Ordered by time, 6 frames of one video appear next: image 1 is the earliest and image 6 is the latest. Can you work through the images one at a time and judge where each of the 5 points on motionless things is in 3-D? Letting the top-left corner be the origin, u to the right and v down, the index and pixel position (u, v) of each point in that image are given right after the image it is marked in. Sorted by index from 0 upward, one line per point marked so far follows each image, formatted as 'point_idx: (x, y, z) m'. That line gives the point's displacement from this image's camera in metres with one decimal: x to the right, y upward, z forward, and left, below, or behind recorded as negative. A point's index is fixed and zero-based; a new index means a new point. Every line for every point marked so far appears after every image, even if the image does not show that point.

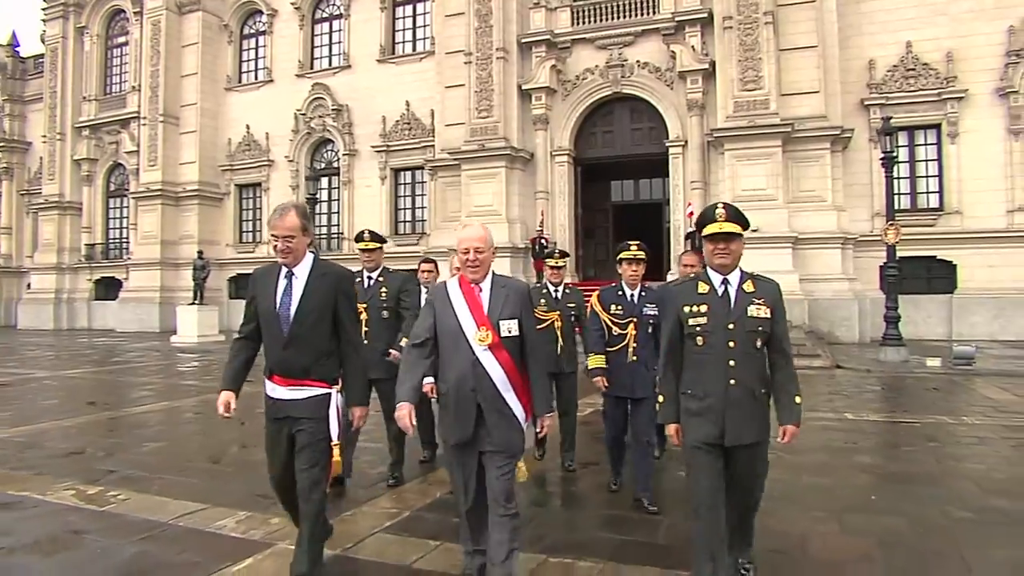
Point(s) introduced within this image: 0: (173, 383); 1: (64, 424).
0: (-6.5, -1.8, +14.6) m
1: (-5.6, -1.7, +9.7) m
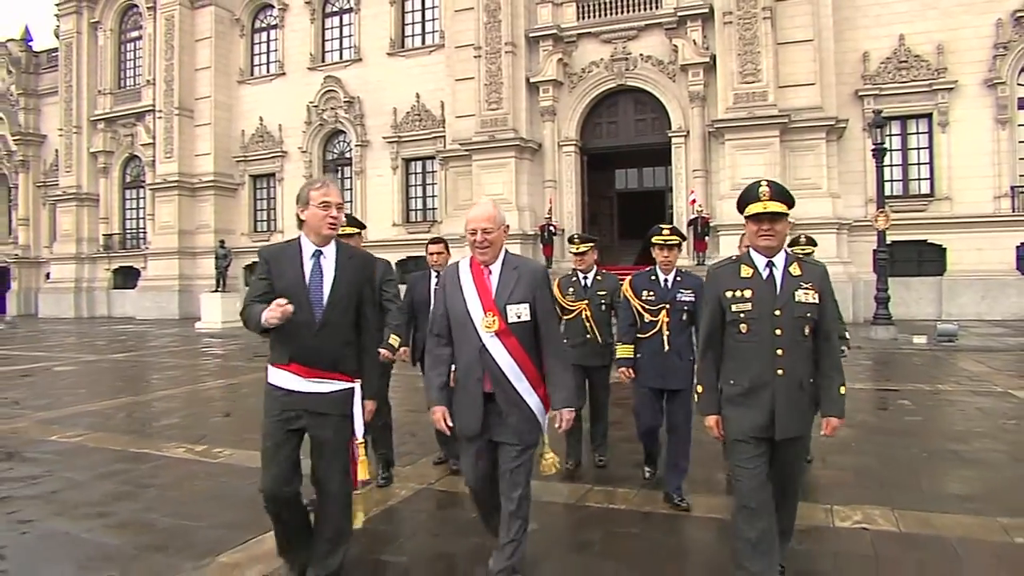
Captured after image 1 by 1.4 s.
0: (-6.2, -1.5, +15.6) m
1: (-5.3, -1.5, +10.6) m
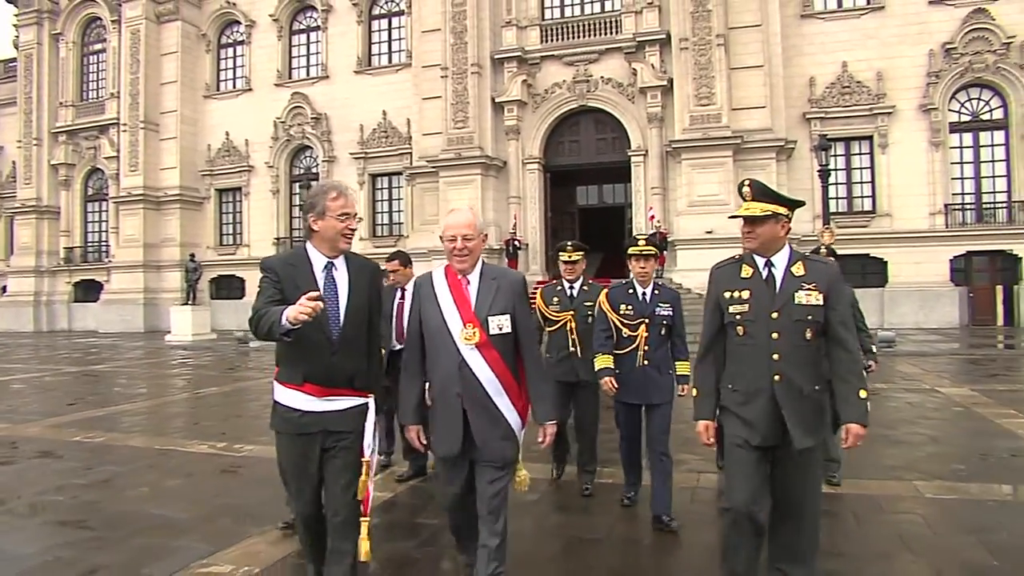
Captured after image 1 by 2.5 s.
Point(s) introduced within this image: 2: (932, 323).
0: (-6.8, -1.8, +15.9) m
1: (-5.6, -1.7, +11.0) m
2: (+10.8, -0.9, +19.7) m
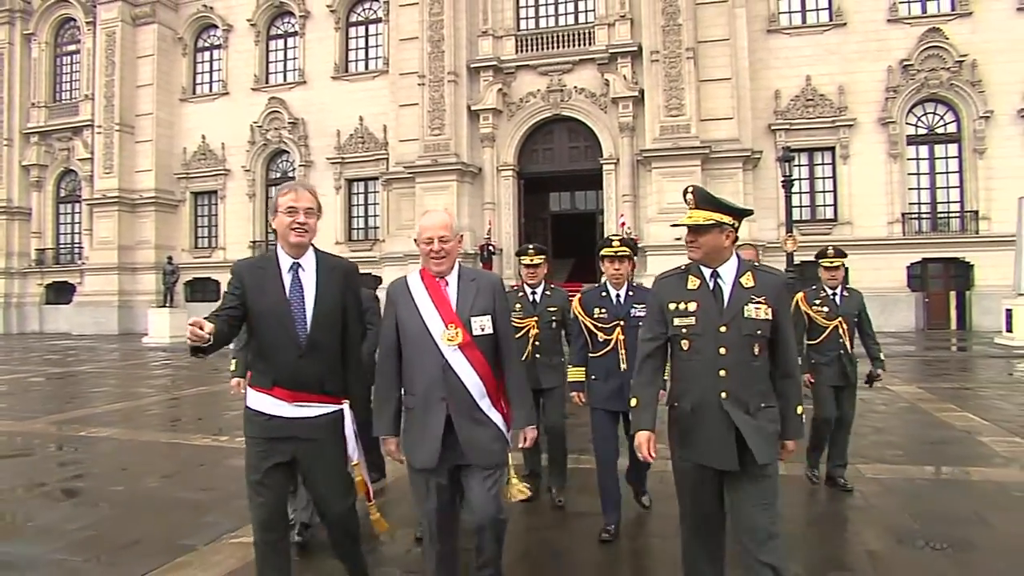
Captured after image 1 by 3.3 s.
0: (-7.3, -1.9, +16.1) m
1: (-5.9, -1.7, +11.3) m
2: (+10.1, -1.1, +20.6) m
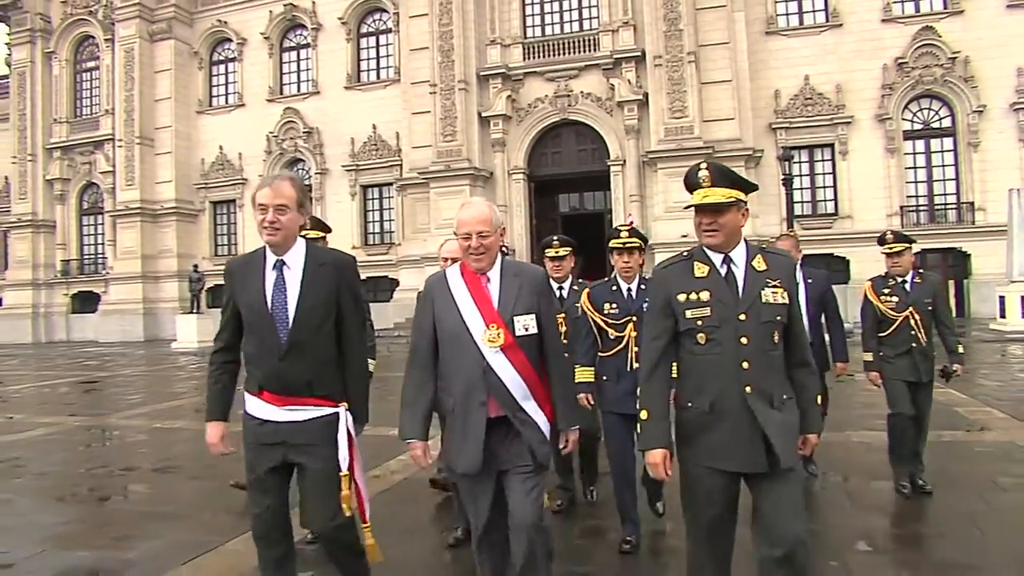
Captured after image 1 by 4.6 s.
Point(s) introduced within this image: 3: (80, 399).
0: (-6.9, -2.0, +17.0) m
1: (-5.6, -1.9, +12.1) m
2: (+10.5, -0.8, +21.4) m
3: (-7.8, -2.0, +13.8) m
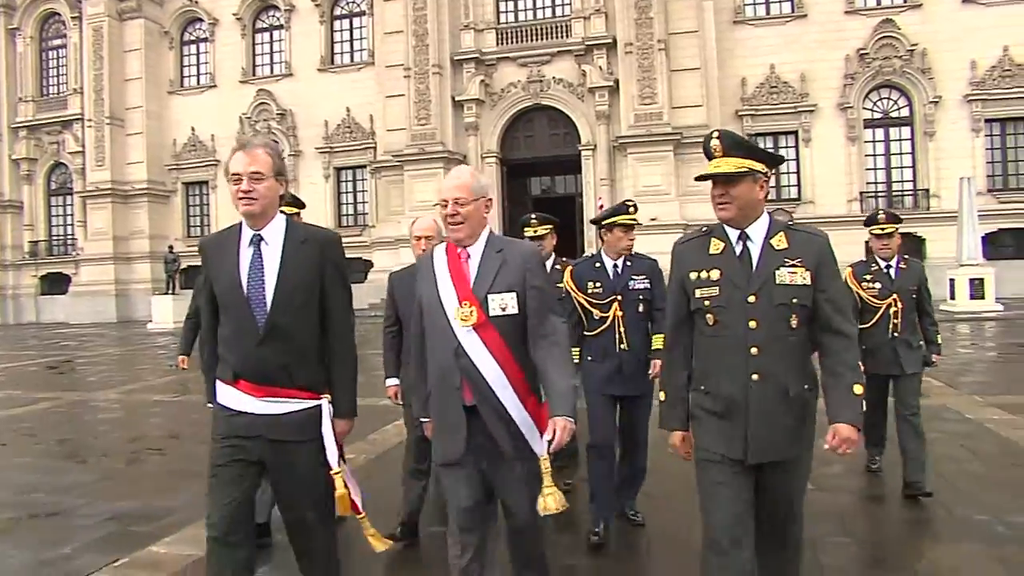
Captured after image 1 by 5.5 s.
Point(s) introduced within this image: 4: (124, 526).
0: (-7.5, -1.6, +17.2) m
1: (-6.0, -1.5, +12.4) m
2: (+9.8, -0.3, +22.3) m
3: (-8.3, -1.6, +14.0) m
4: (-2.3, -1.4, +4.4) m
